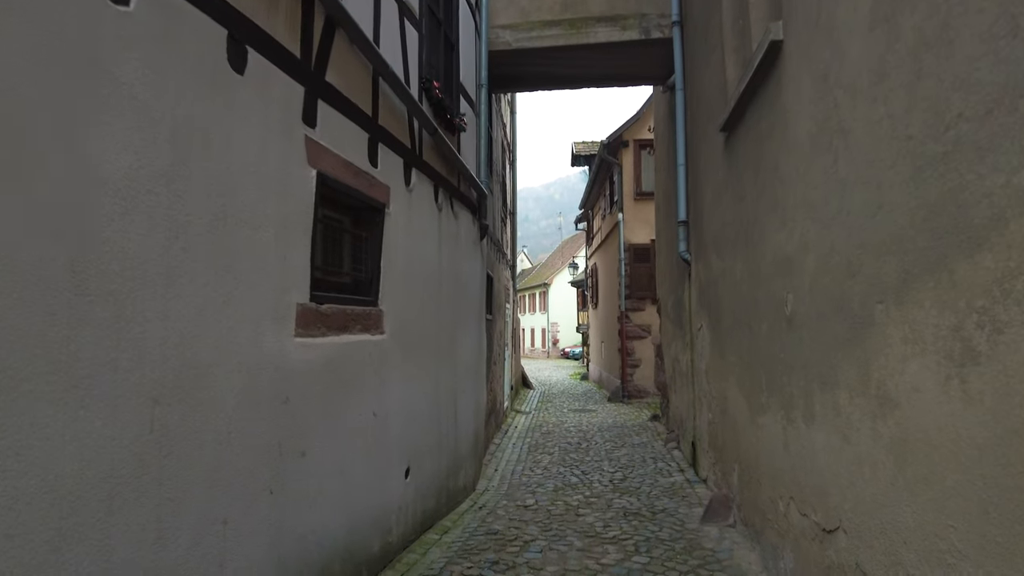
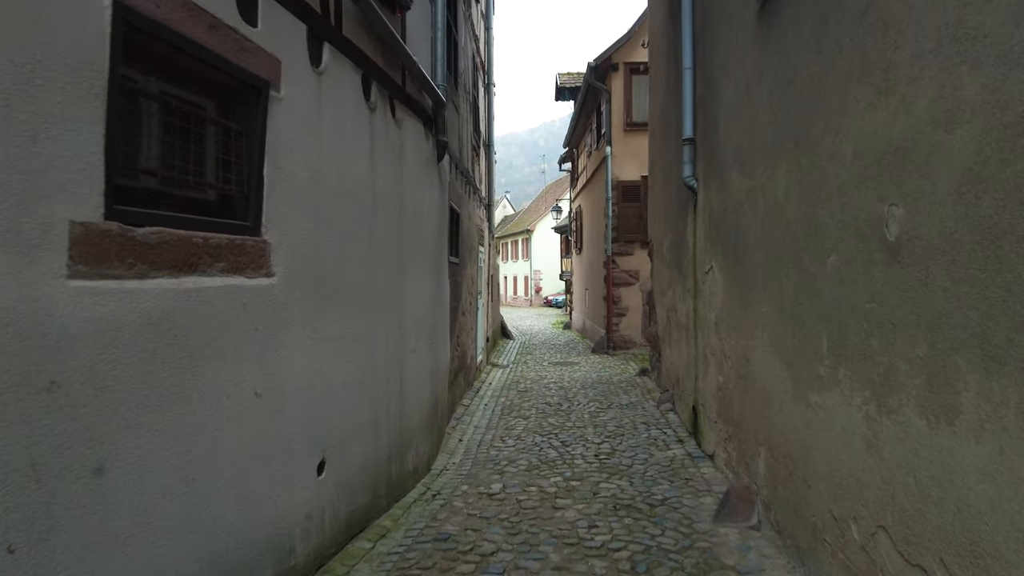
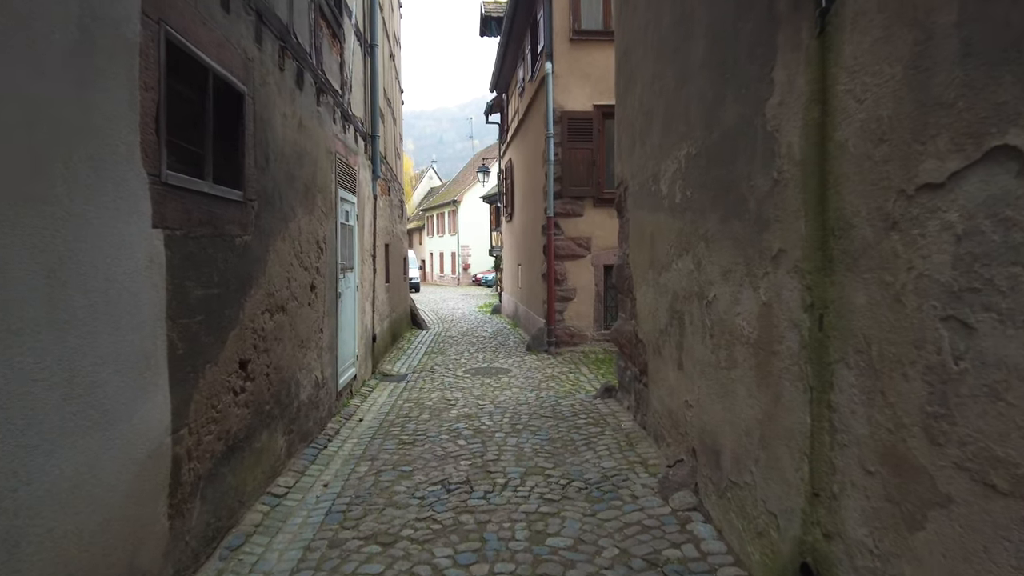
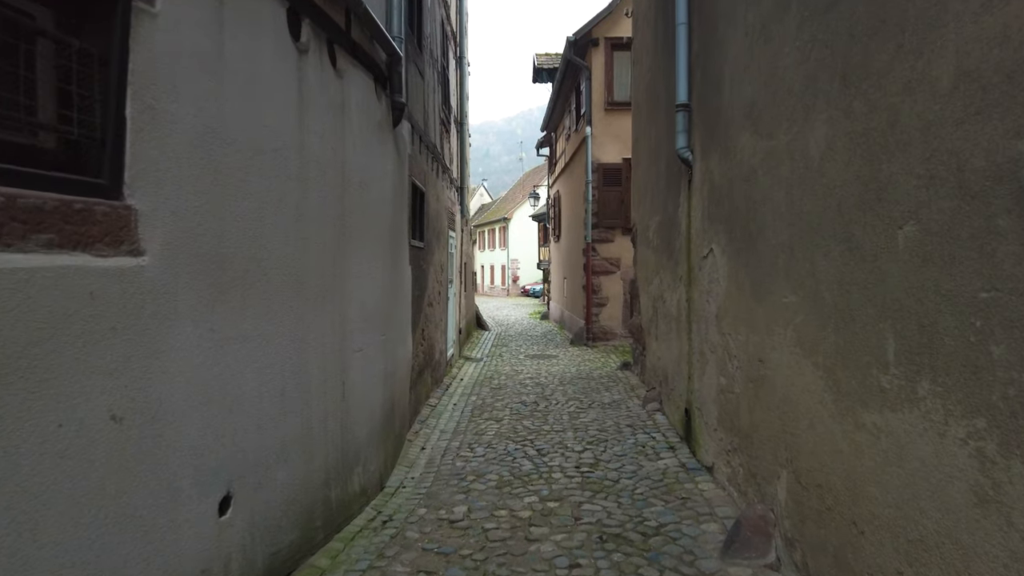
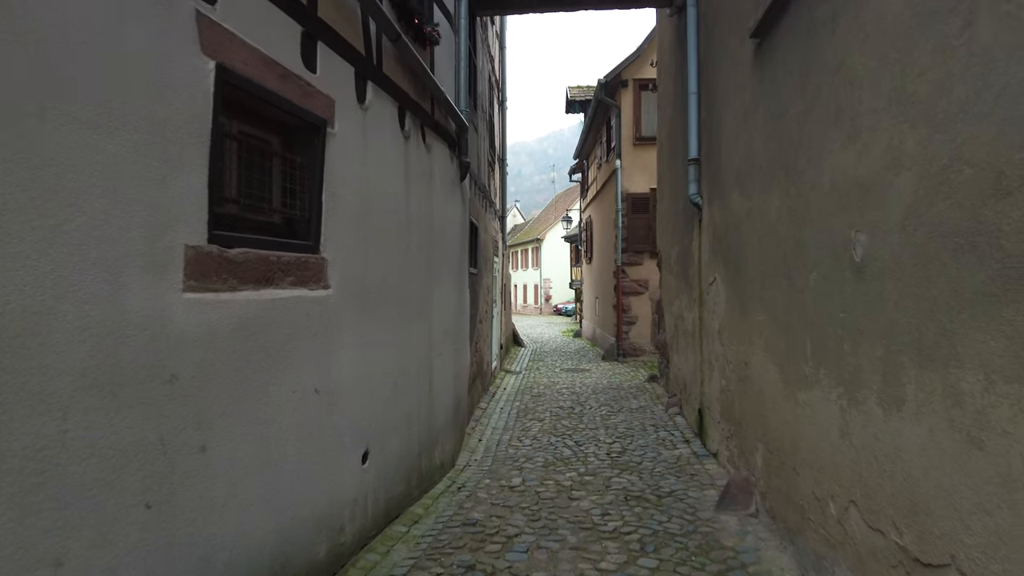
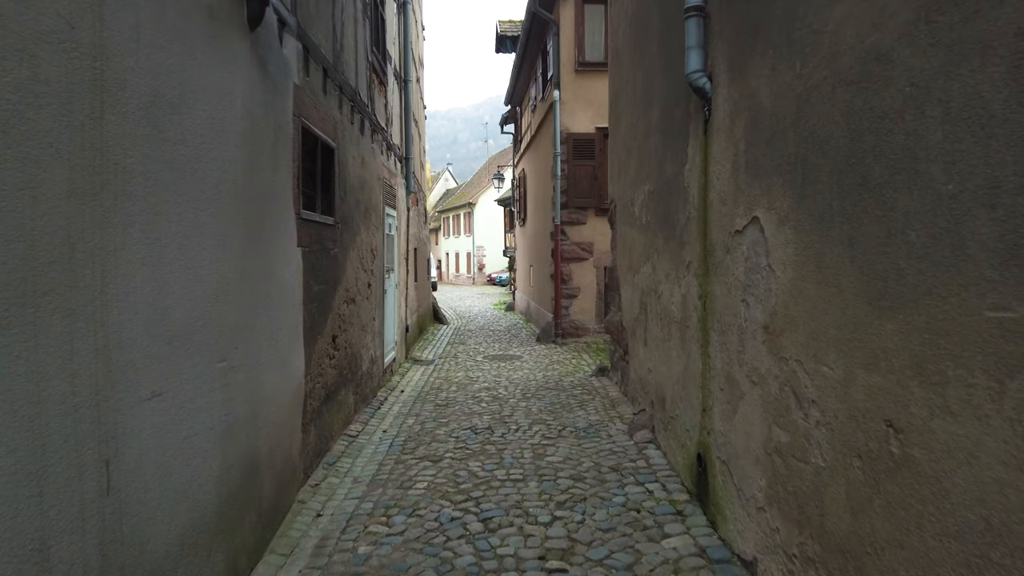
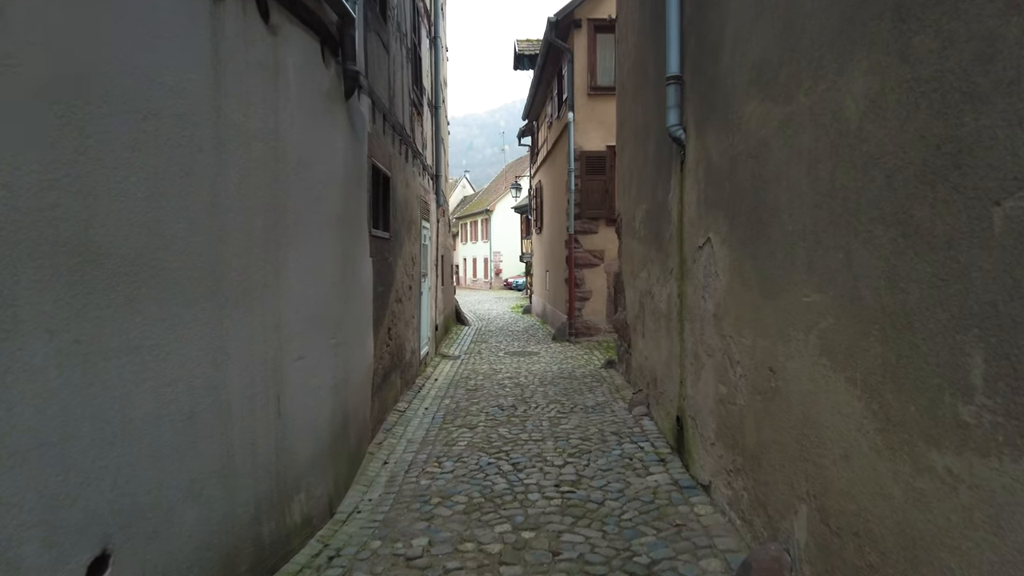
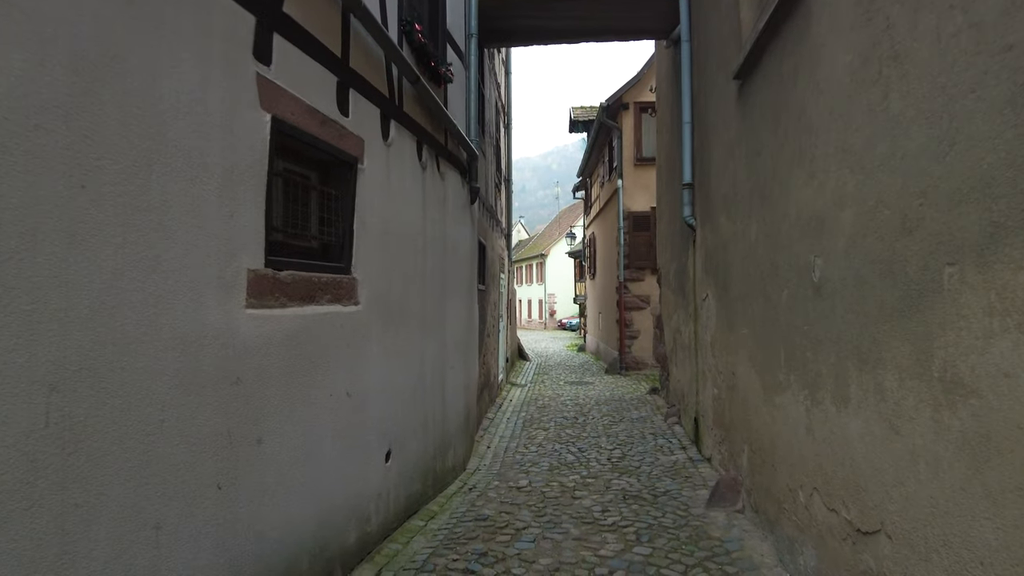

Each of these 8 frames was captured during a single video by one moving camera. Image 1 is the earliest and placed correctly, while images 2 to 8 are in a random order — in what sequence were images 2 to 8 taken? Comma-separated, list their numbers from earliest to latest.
8, 5, 2, 4, 7, 6, 3
